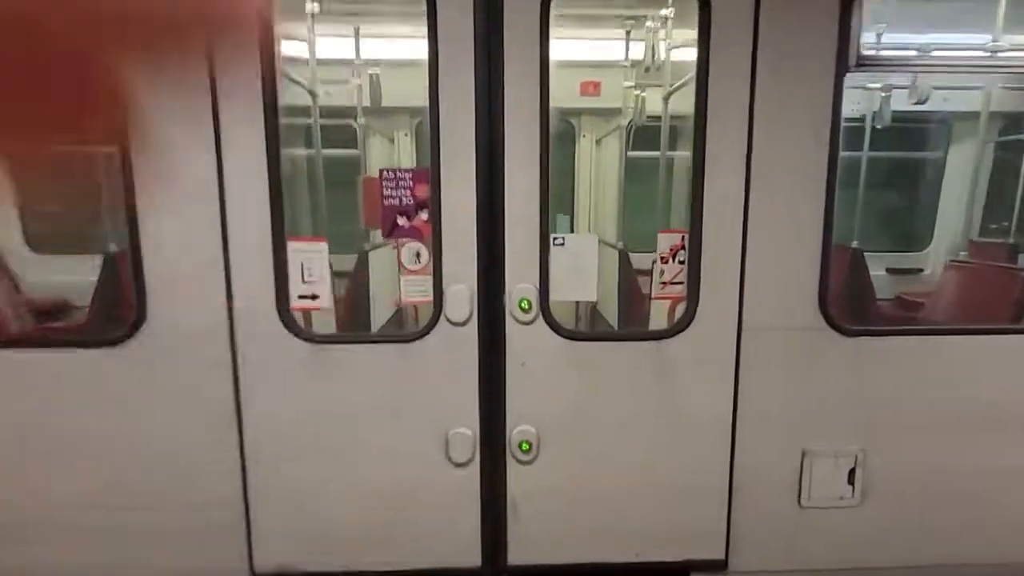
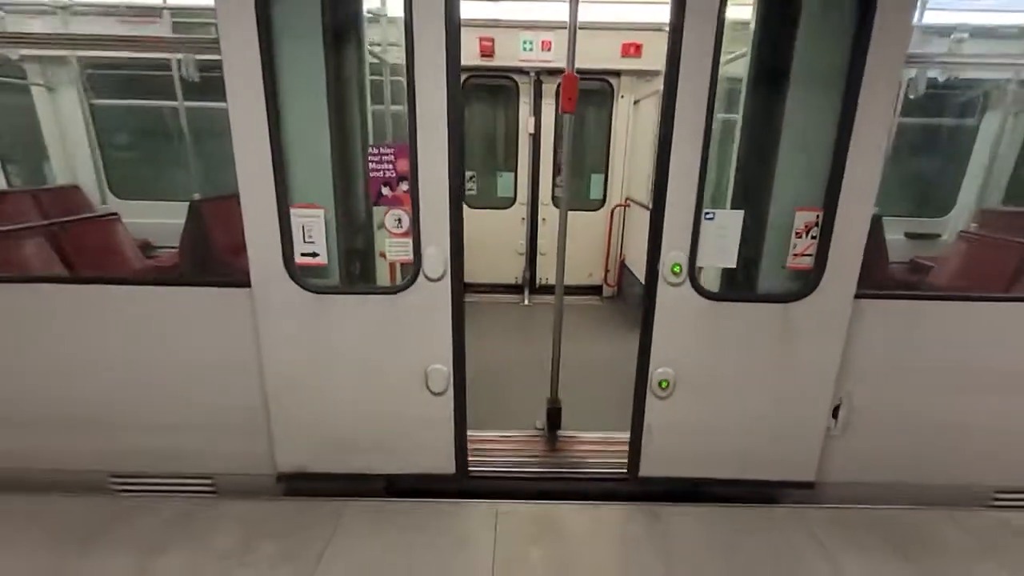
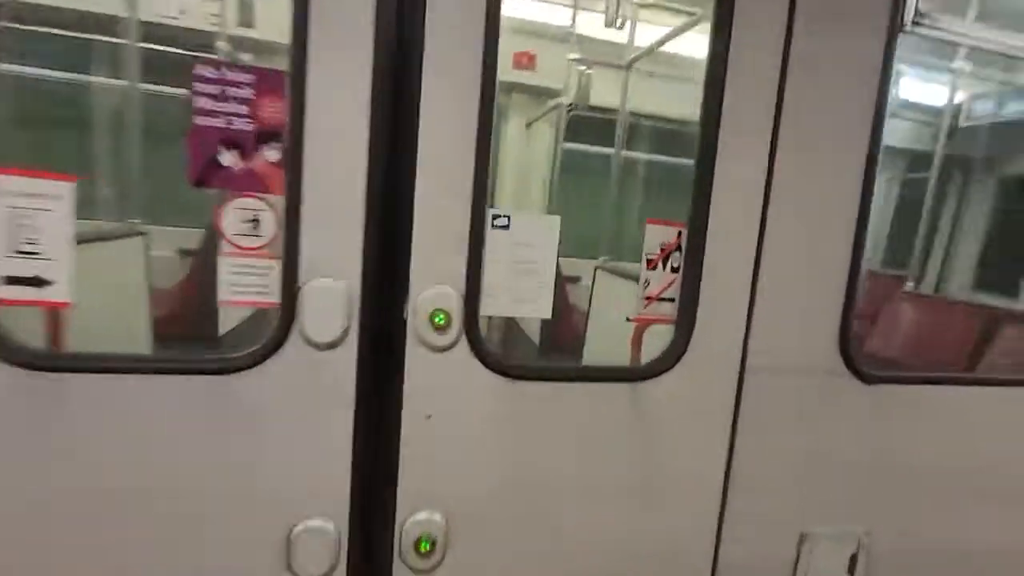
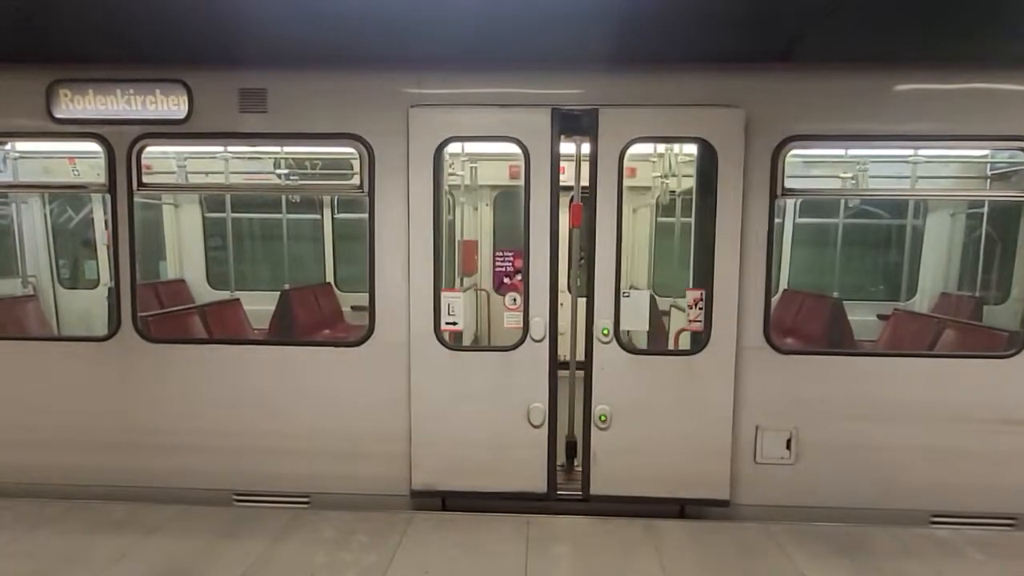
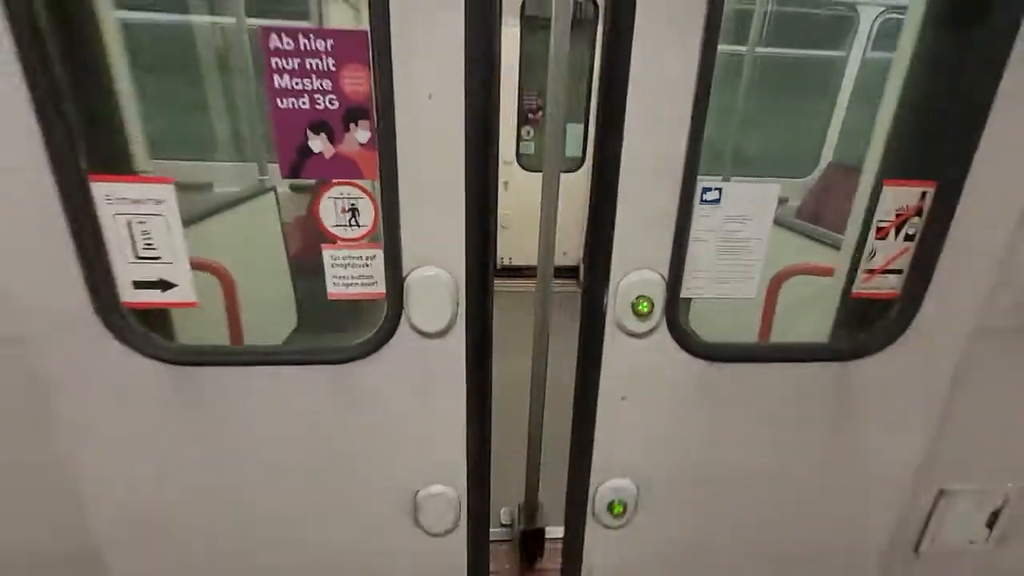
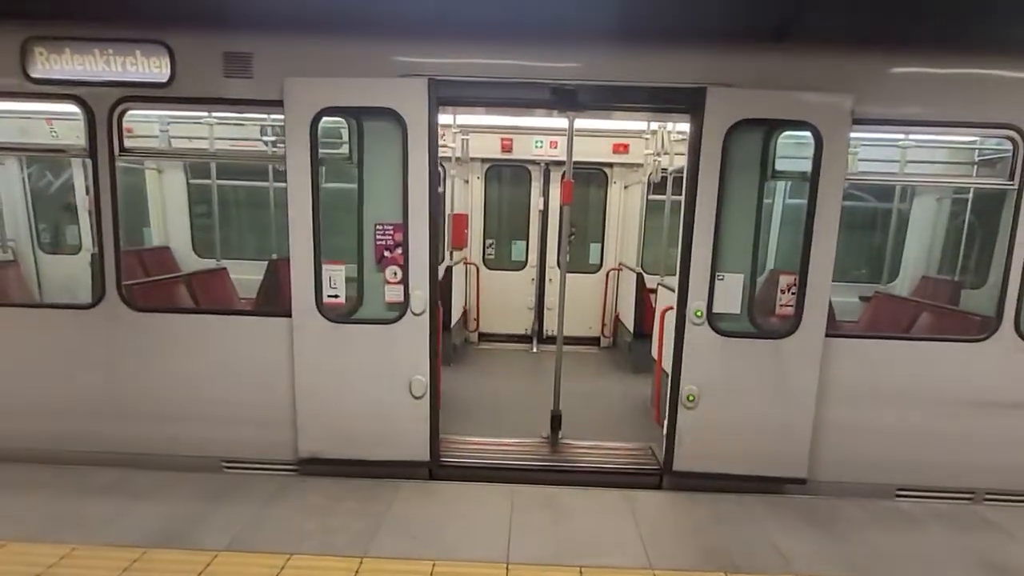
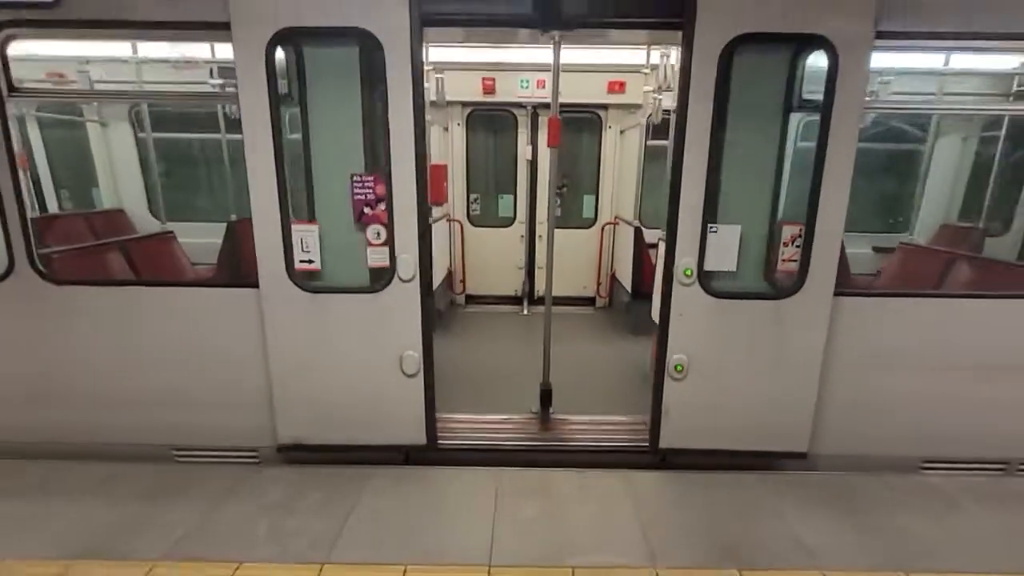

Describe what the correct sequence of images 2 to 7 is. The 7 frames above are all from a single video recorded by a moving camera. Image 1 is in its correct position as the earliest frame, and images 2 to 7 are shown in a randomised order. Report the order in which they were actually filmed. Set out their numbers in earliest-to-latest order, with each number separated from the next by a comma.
3, 5, 2, 7, 6, 4
